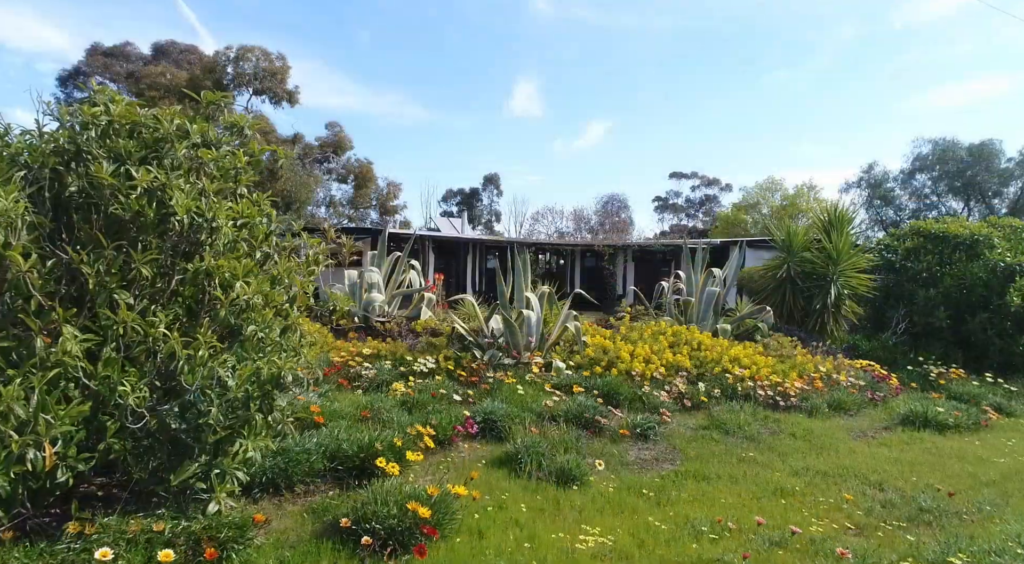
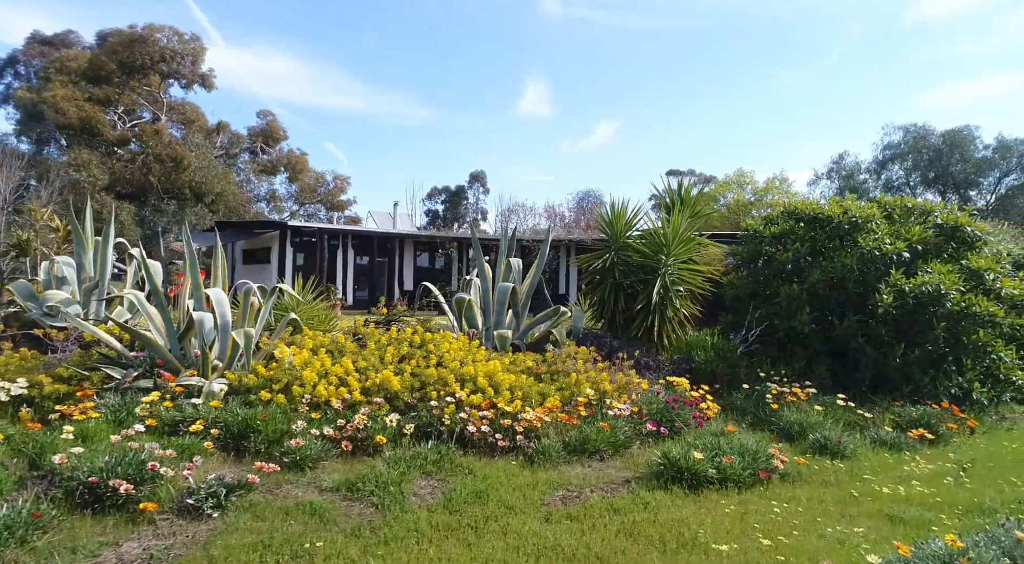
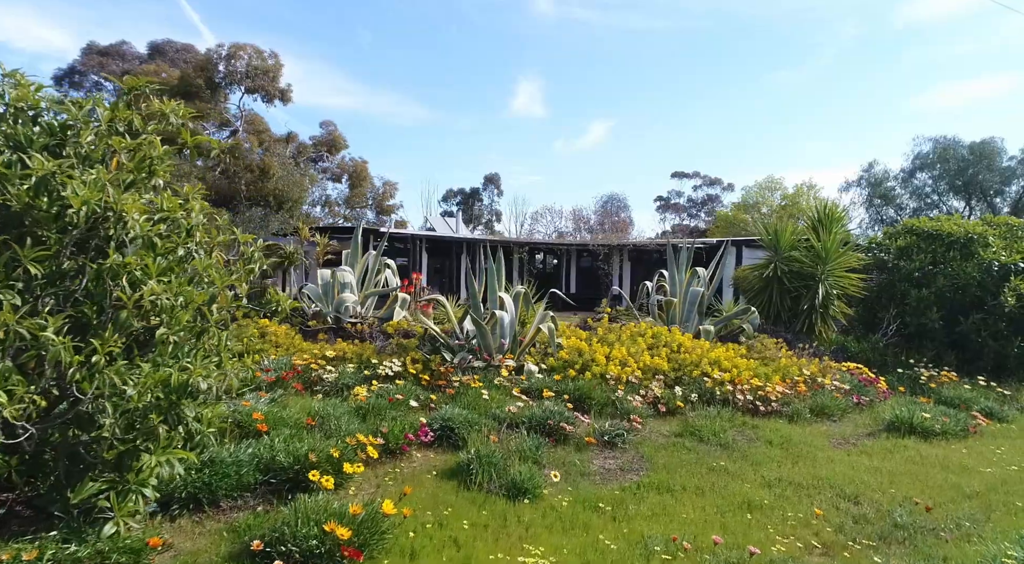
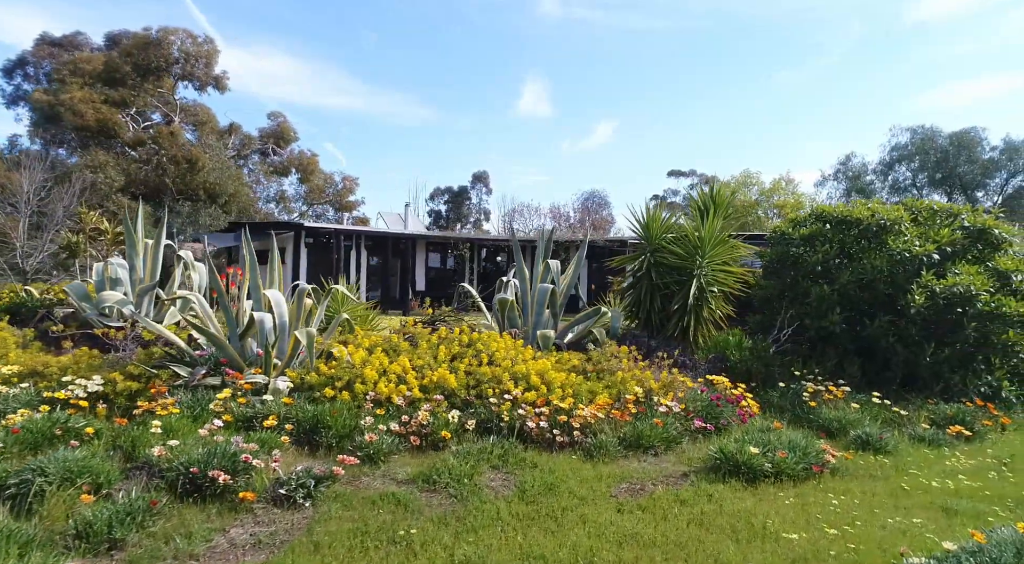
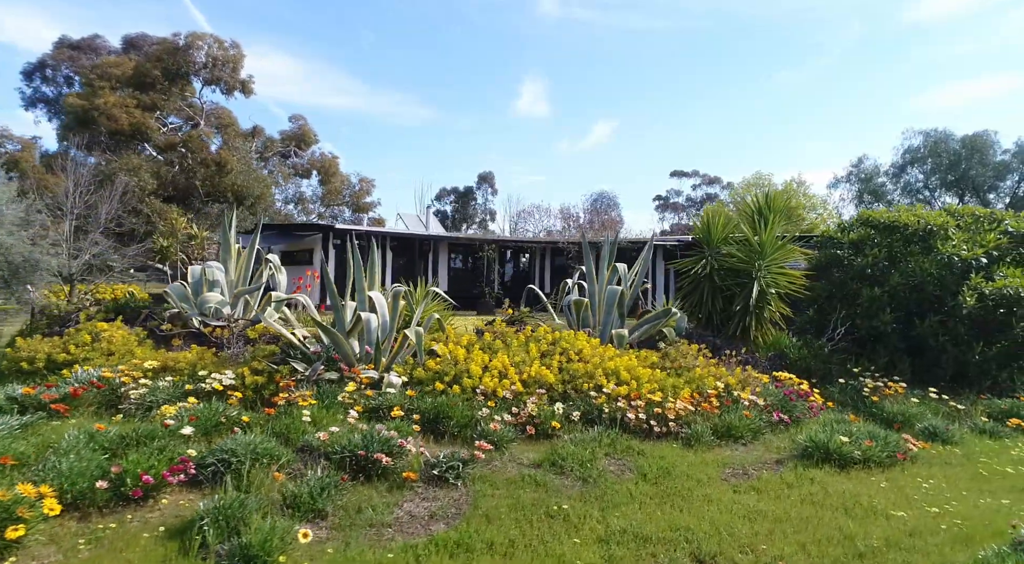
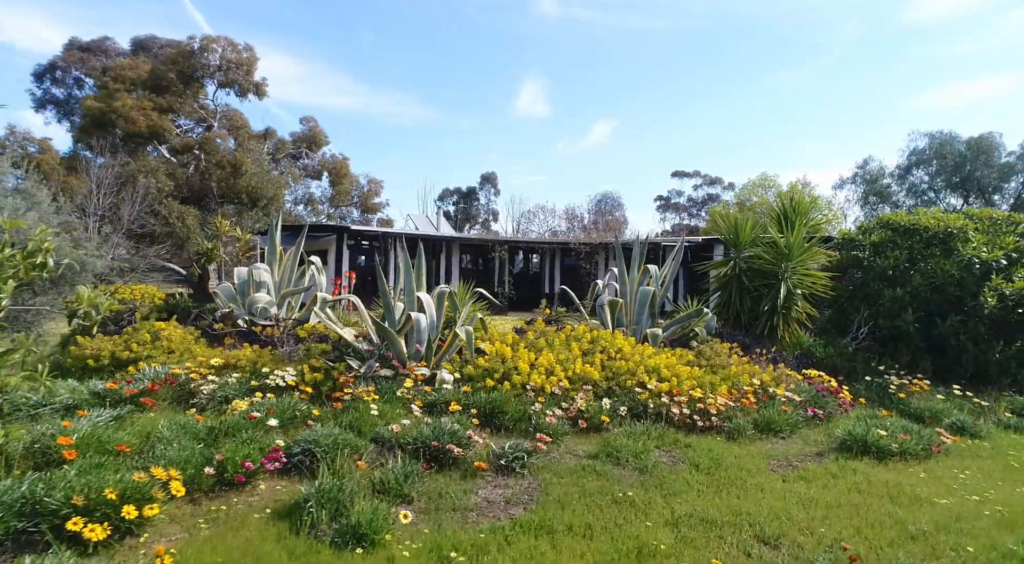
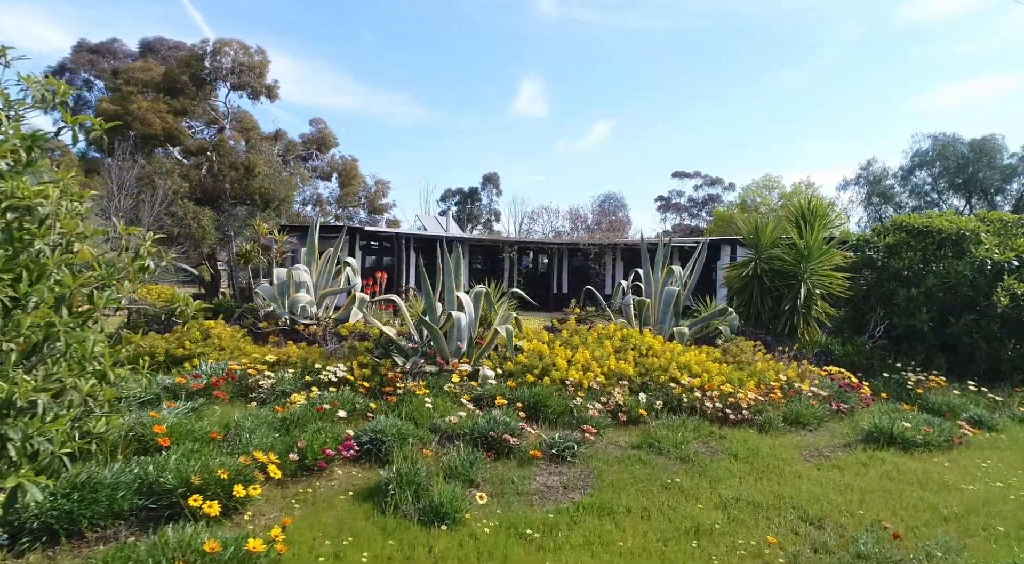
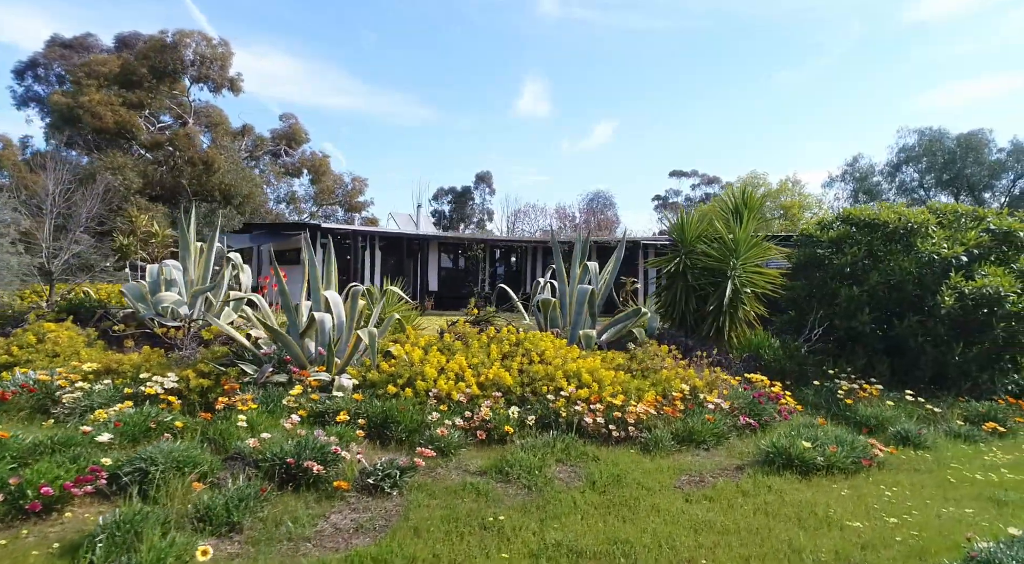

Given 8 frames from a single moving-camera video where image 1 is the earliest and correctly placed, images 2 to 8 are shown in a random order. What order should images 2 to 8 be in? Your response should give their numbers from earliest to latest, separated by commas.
3, 7, 6, 5, 8, 4, 2
